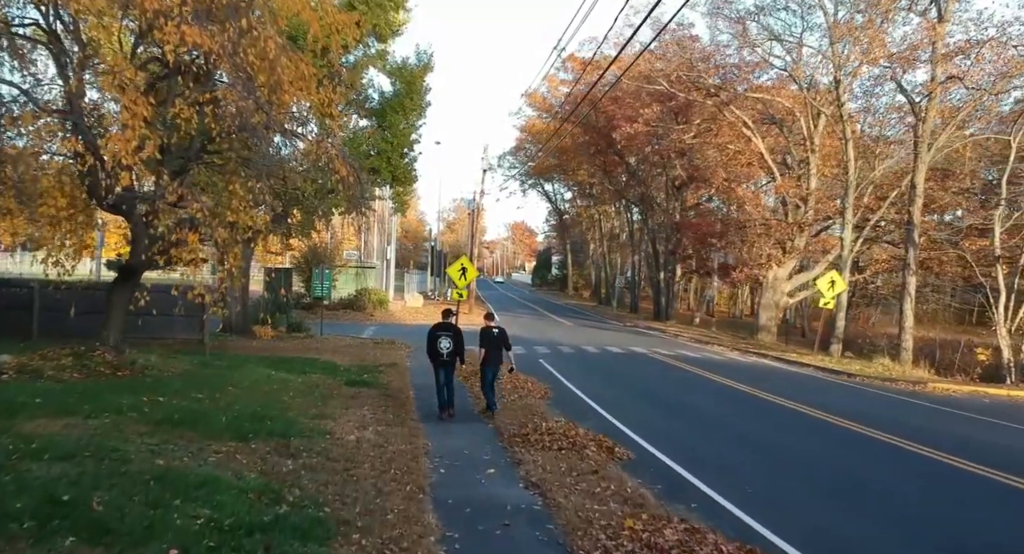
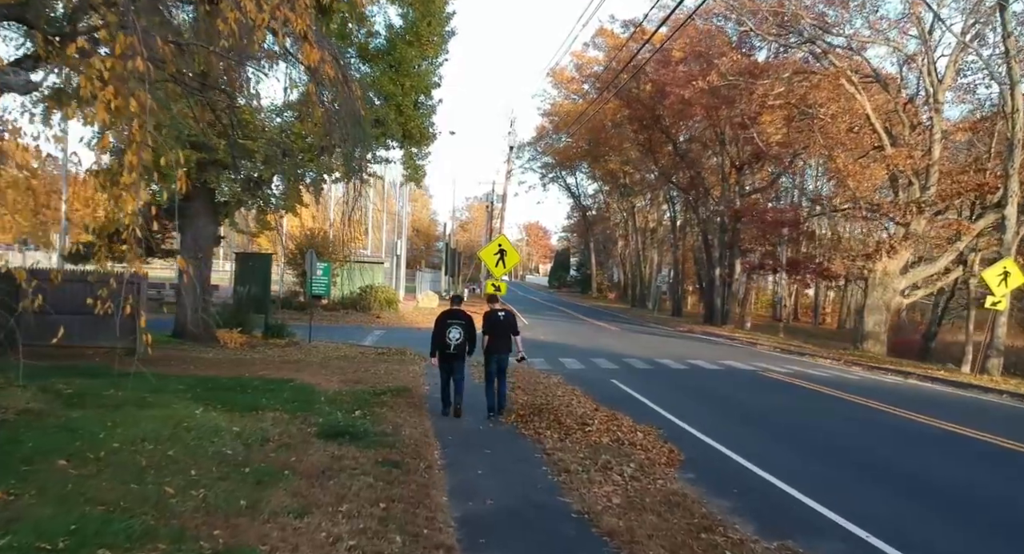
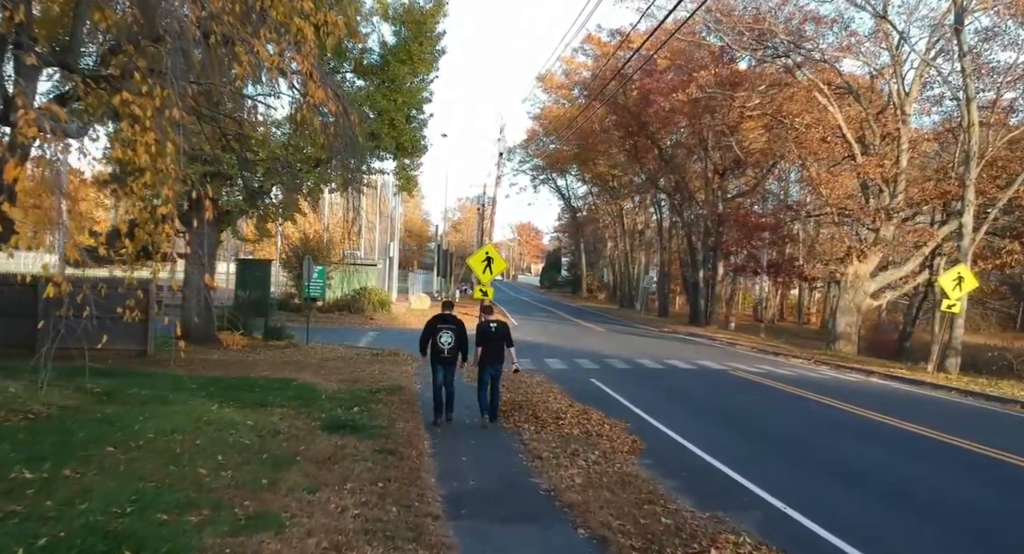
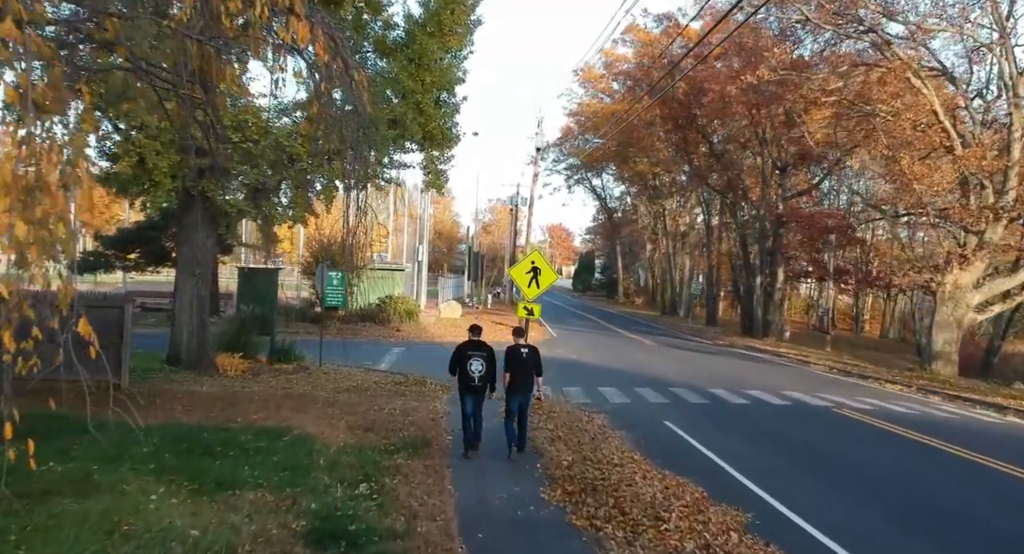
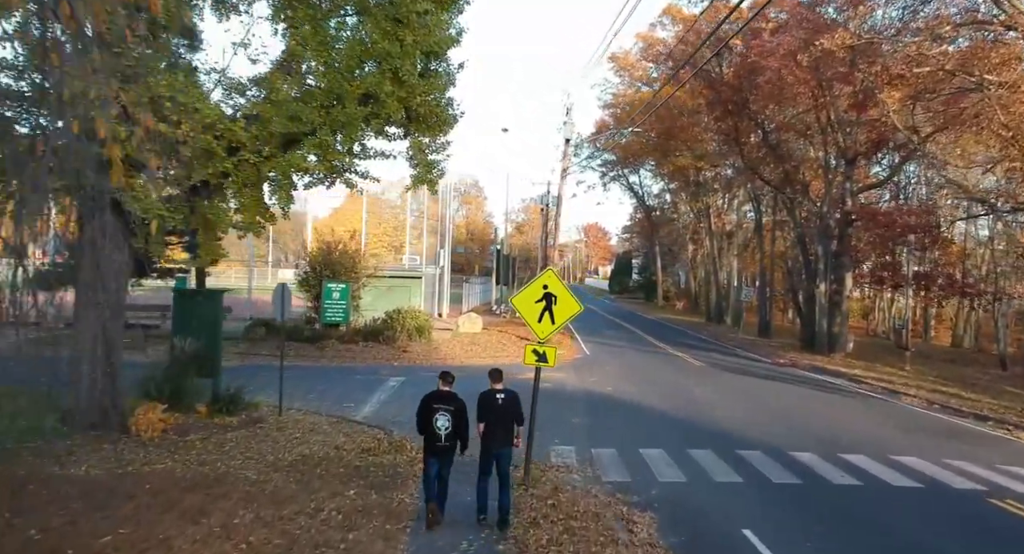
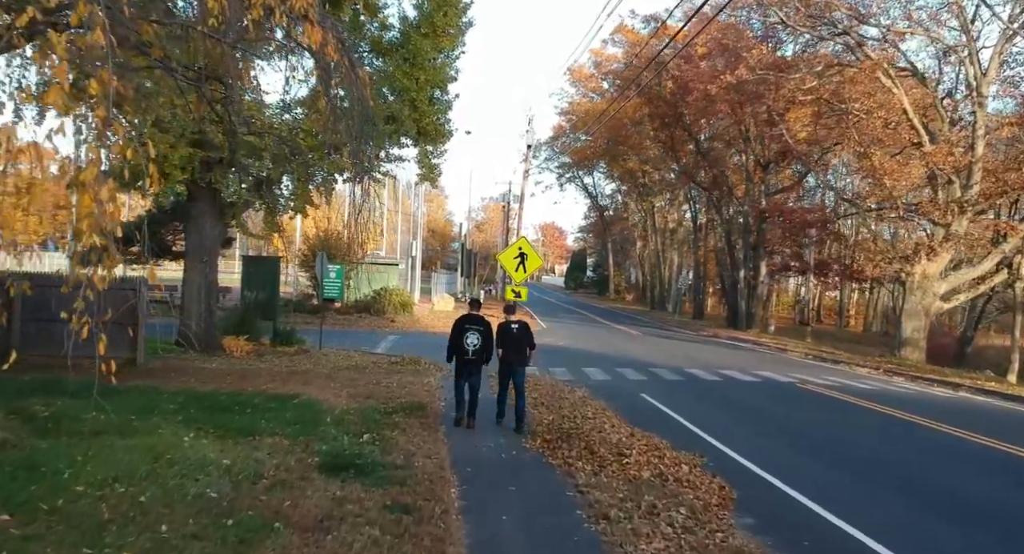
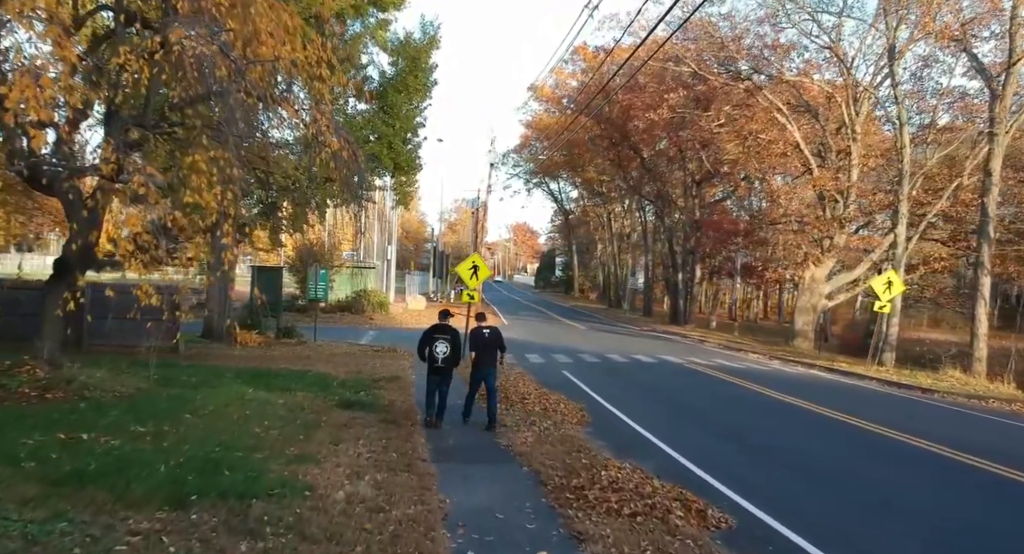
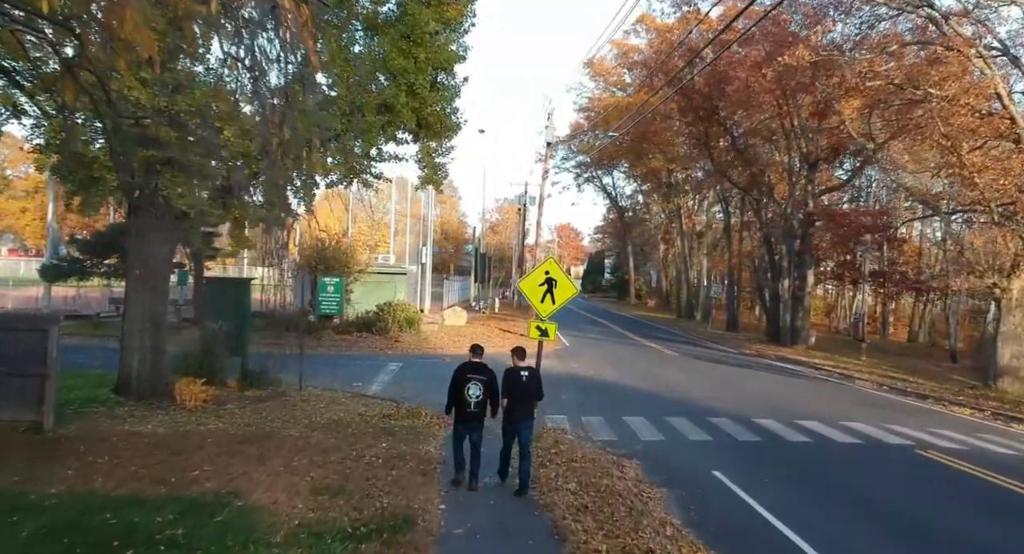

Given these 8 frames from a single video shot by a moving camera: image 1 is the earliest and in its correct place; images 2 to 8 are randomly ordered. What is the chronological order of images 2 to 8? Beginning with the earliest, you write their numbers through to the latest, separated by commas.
7, 3, 2, 6, 4, 8, 5
